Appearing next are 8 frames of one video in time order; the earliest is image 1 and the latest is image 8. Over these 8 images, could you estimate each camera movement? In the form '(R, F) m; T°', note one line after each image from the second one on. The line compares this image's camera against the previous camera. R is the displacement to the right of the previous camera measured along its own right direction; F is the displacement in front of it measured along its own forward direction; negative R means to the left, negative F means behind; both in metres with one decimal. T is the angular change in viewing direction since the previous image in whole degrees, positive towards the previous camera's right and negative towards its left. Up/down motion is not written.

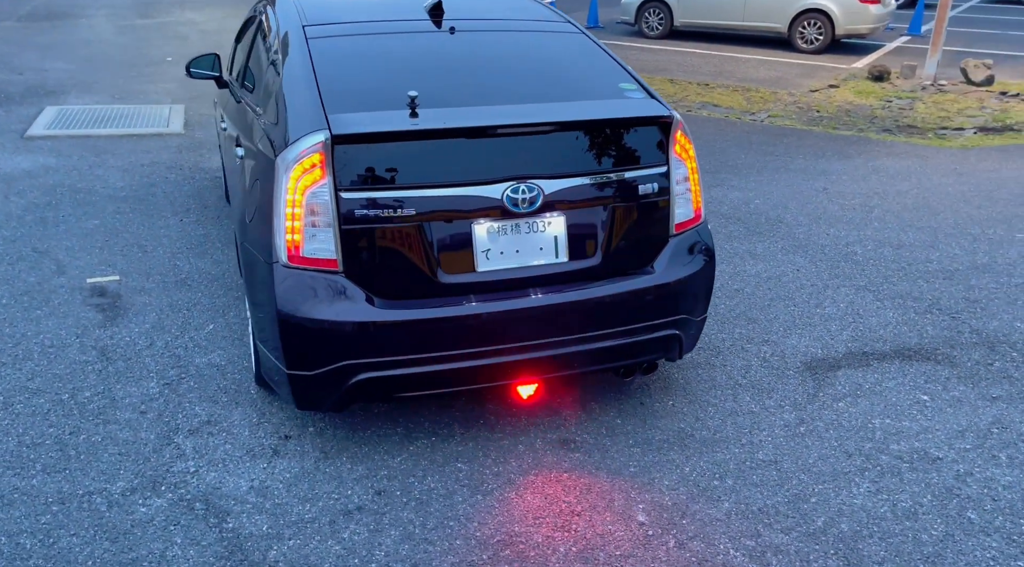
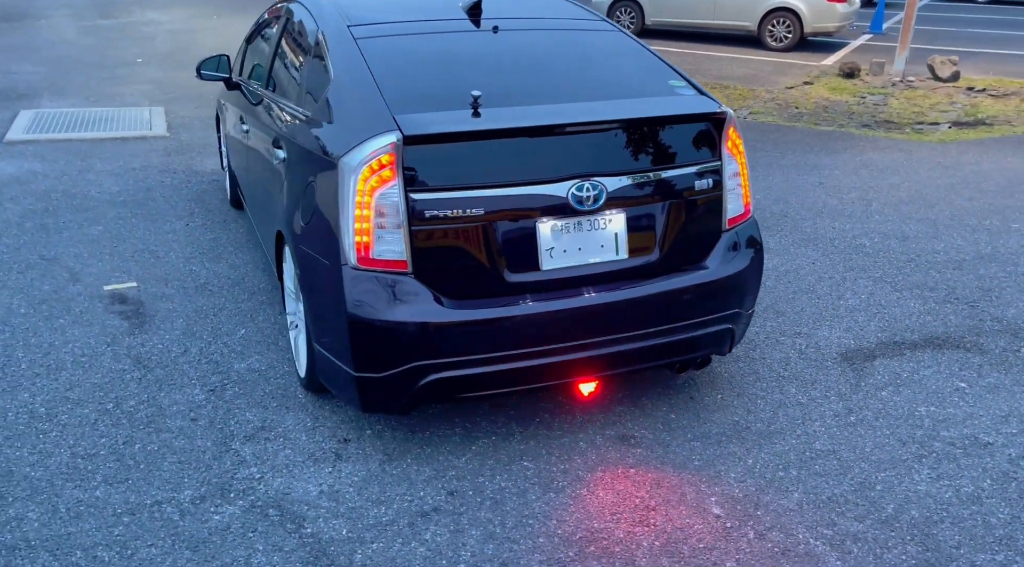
(-0.4, 0.0) m; +3°
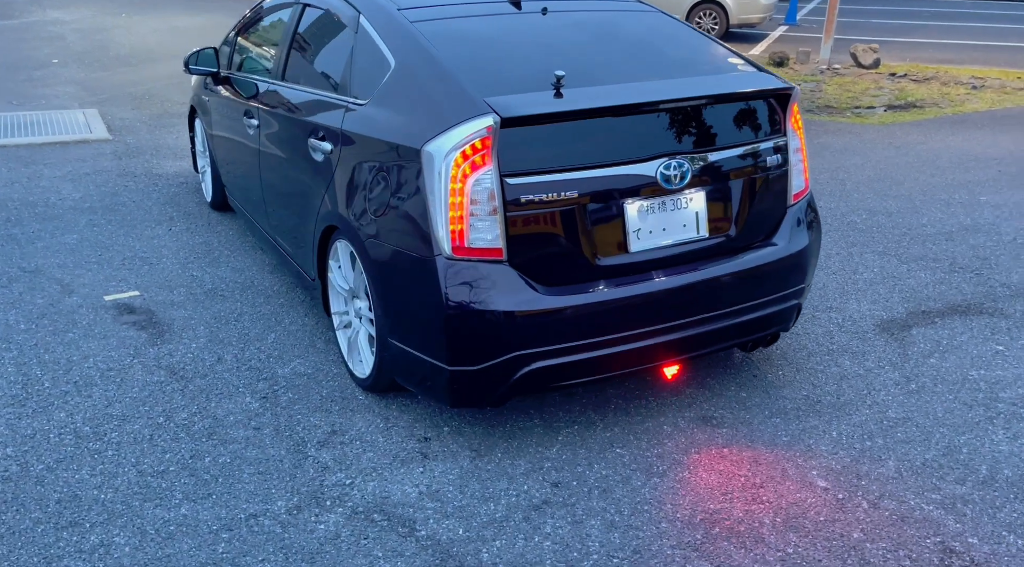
(-0.7, +0.1) m; +6°
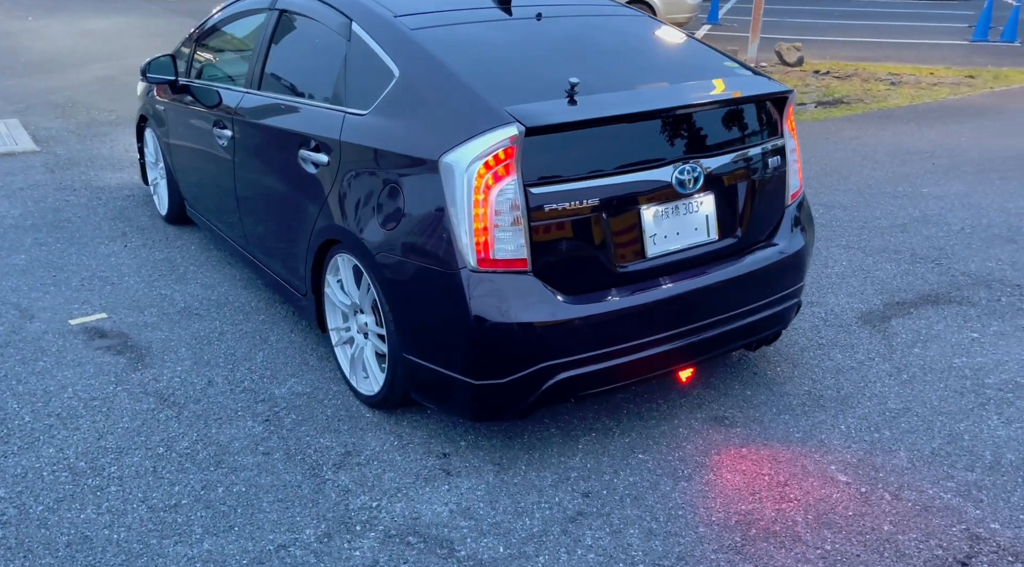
(-0.4, +0.1) m; +5°
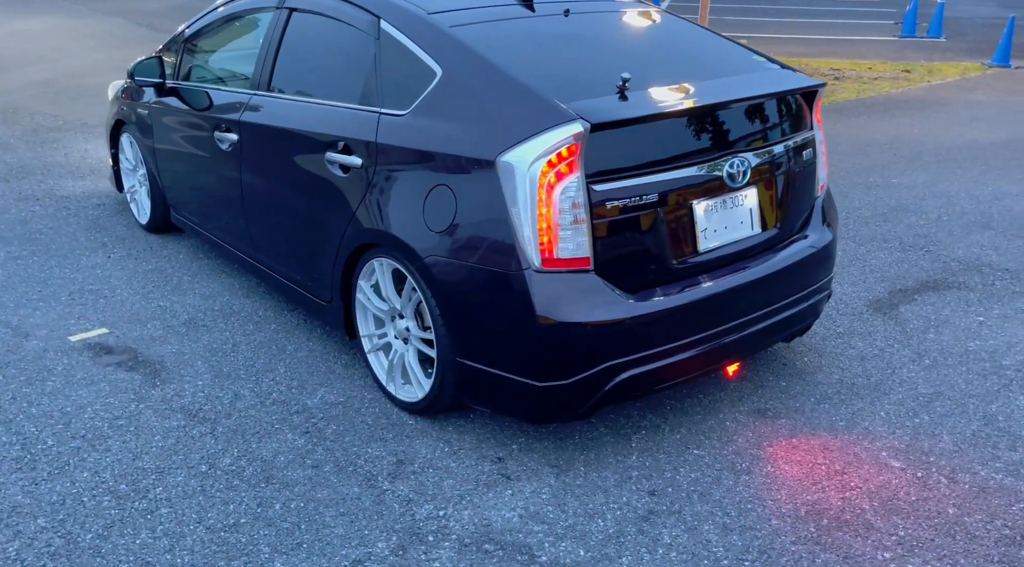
(-0.4, +0.1) m; +5°
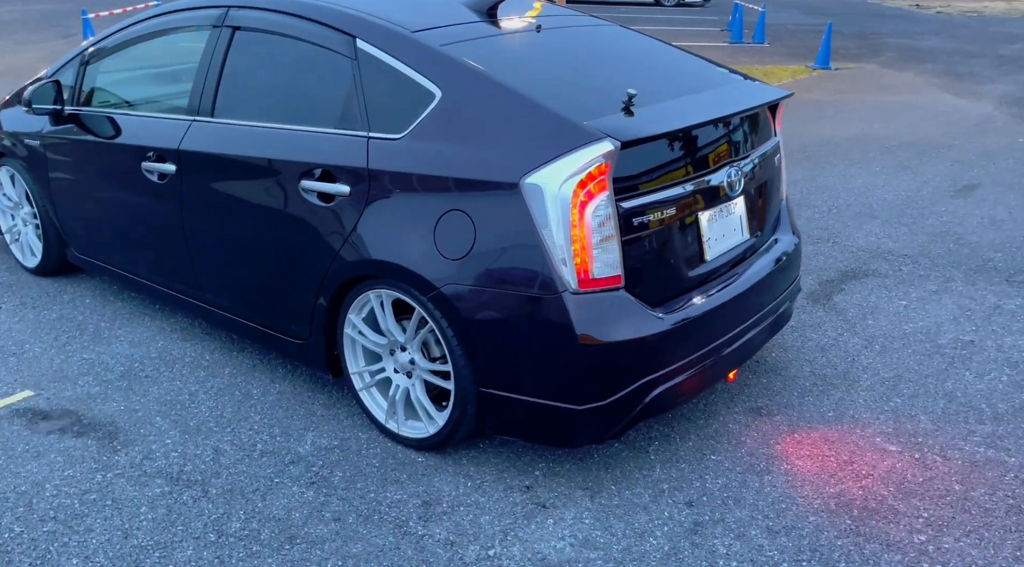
(-0.7, +0.2) m; +11°
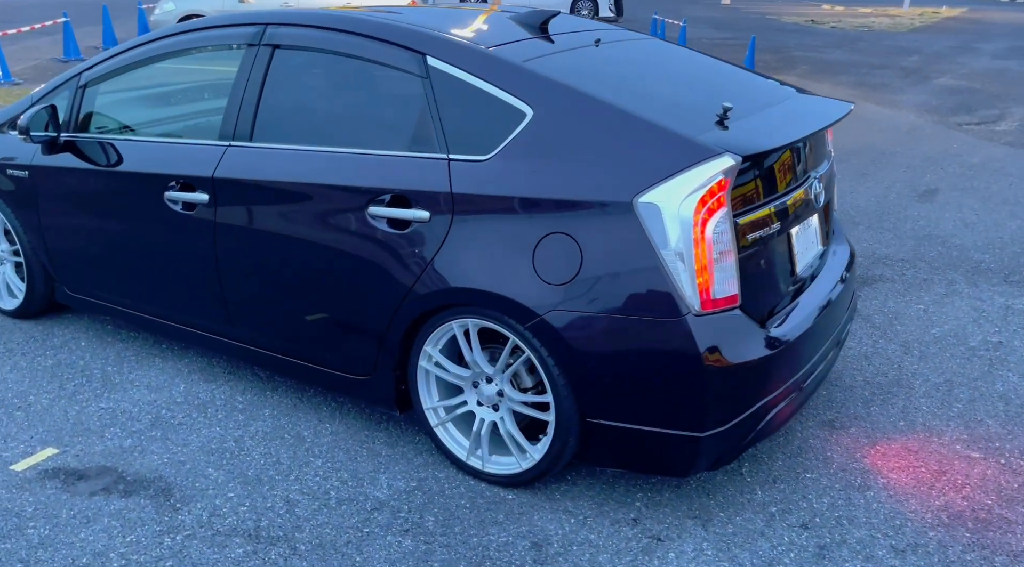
(-0.6, +0.2) m; +6°
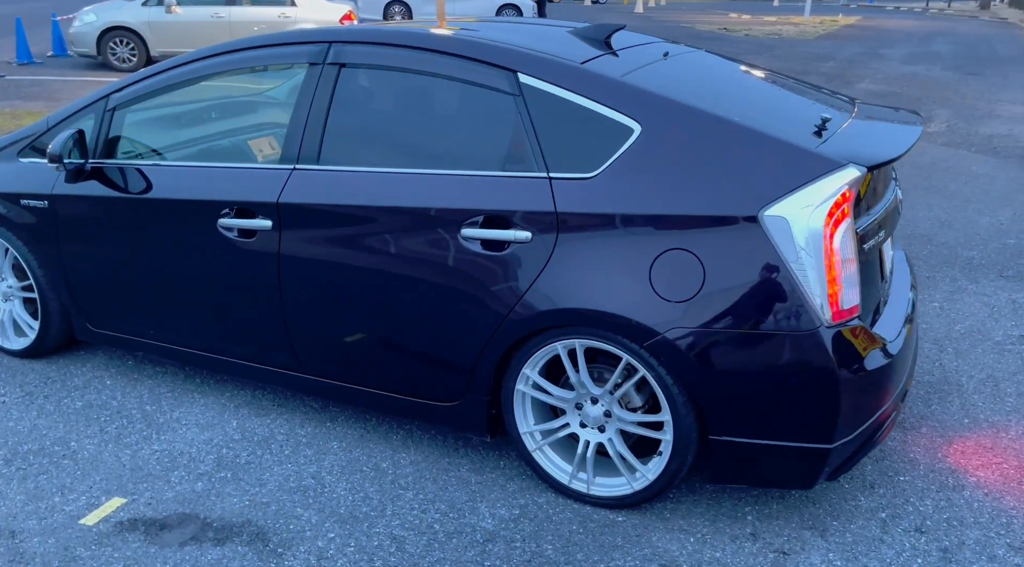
(-0.6, +0.1) m; +6°
